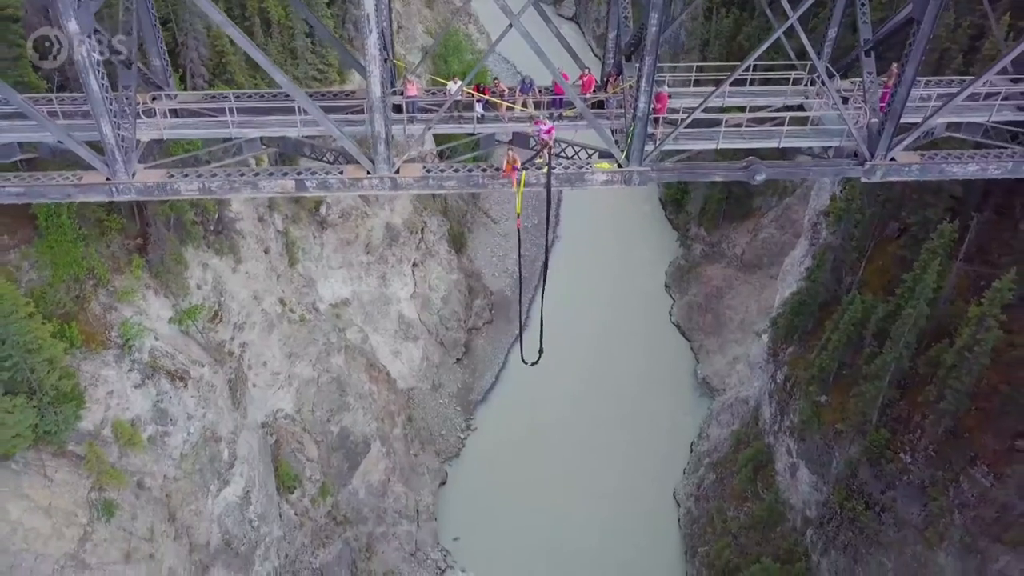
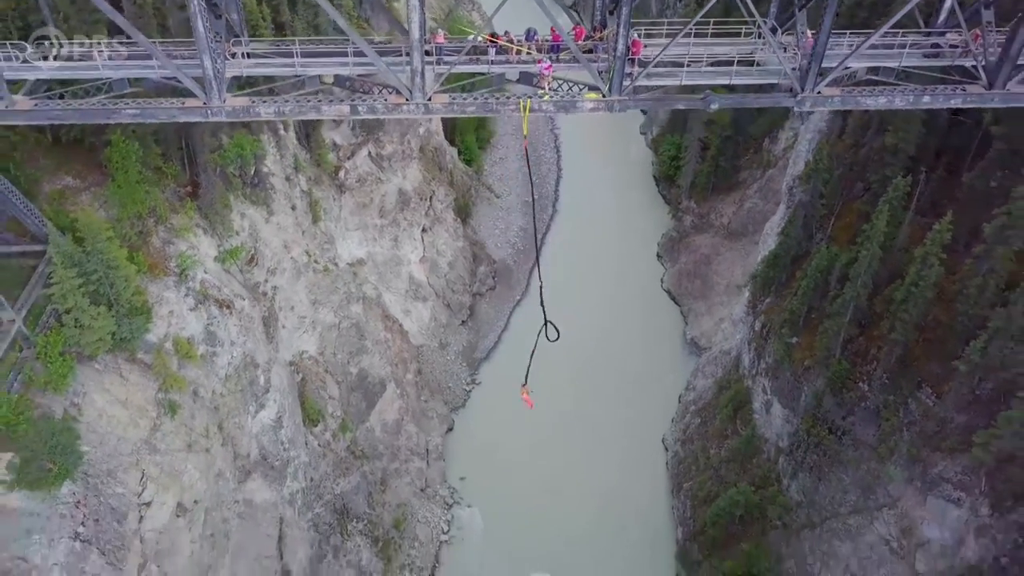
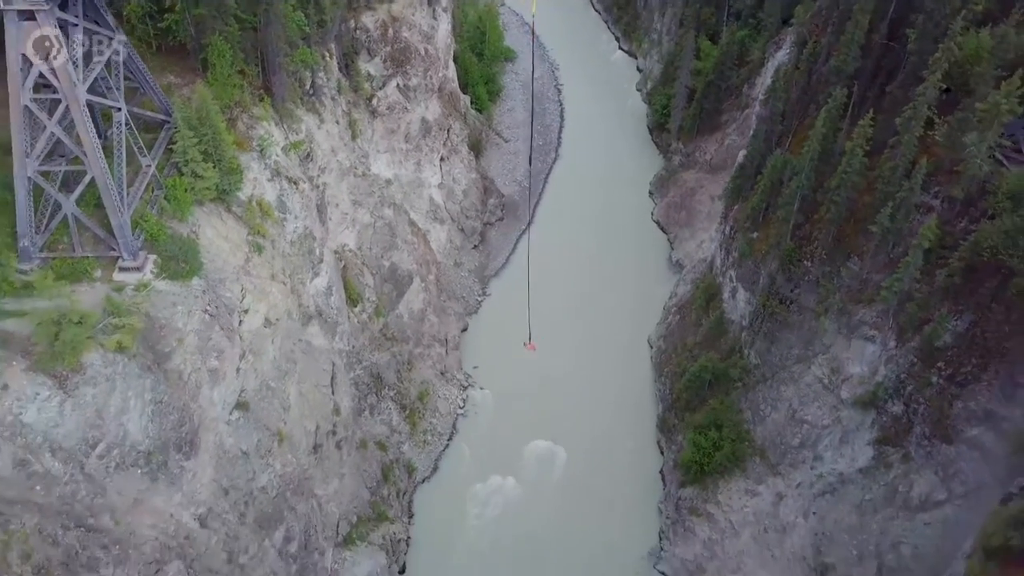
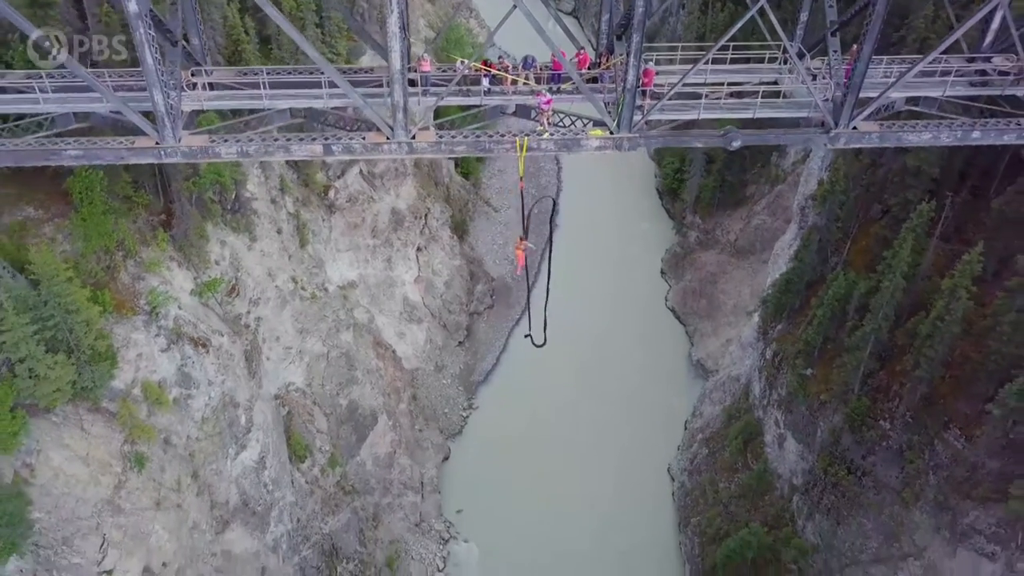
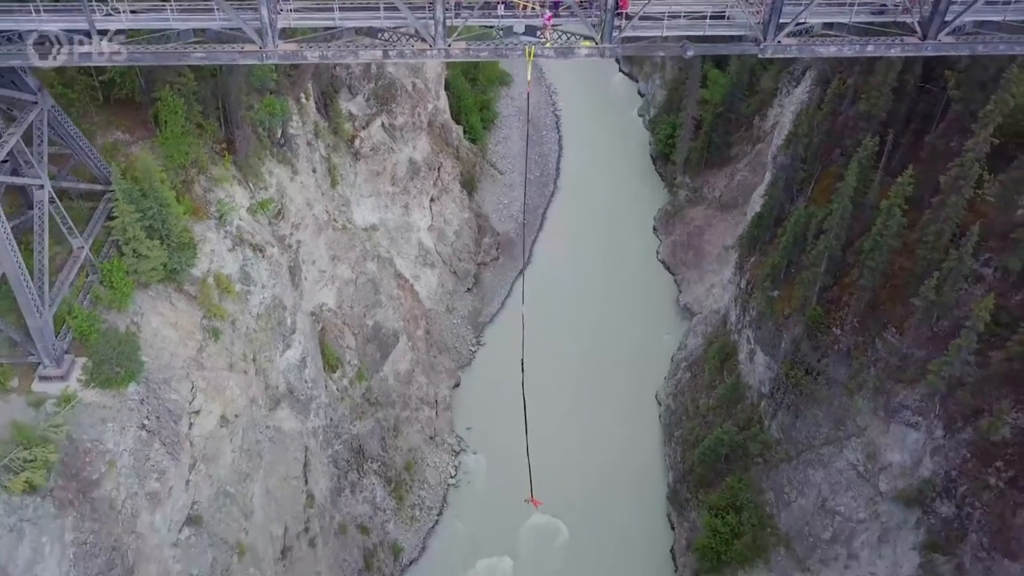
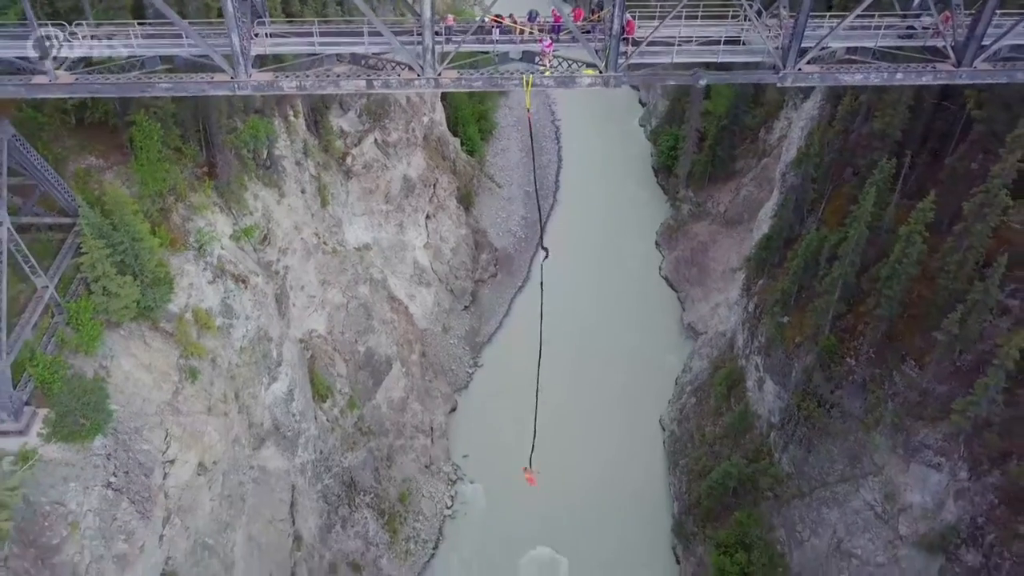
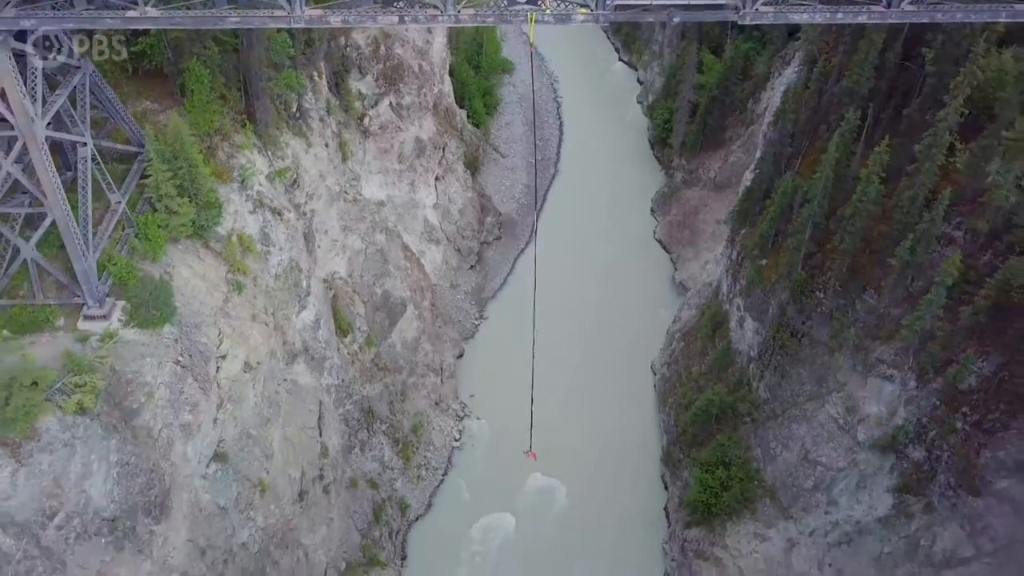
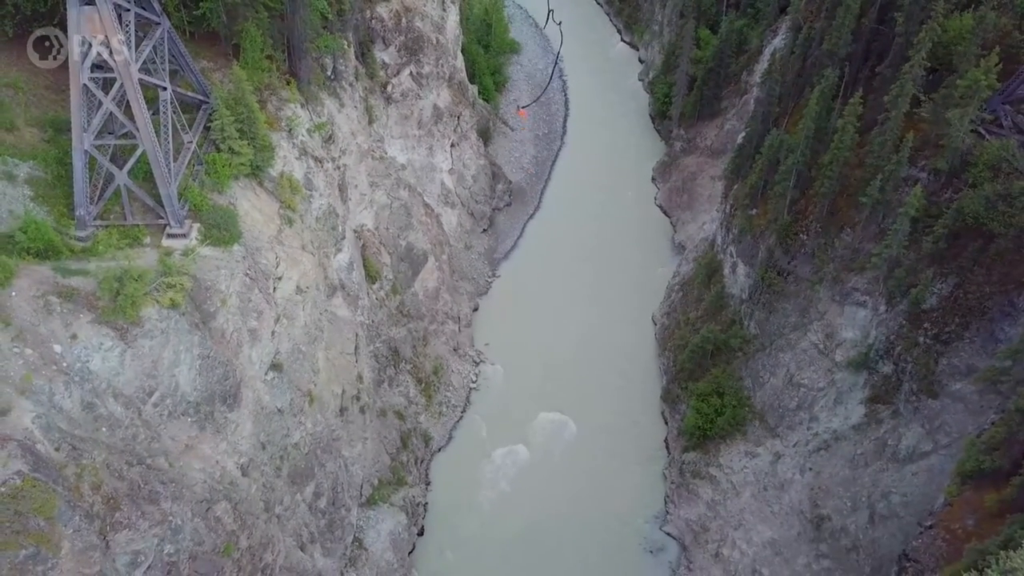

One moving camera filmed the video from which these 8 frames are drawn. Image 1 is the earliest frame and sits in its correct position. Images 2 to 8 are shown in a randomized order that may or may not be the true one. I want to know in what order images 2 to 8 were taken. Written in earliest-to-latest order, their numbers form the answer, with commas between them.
4, 2, 6, 5, 7, 3, 8
